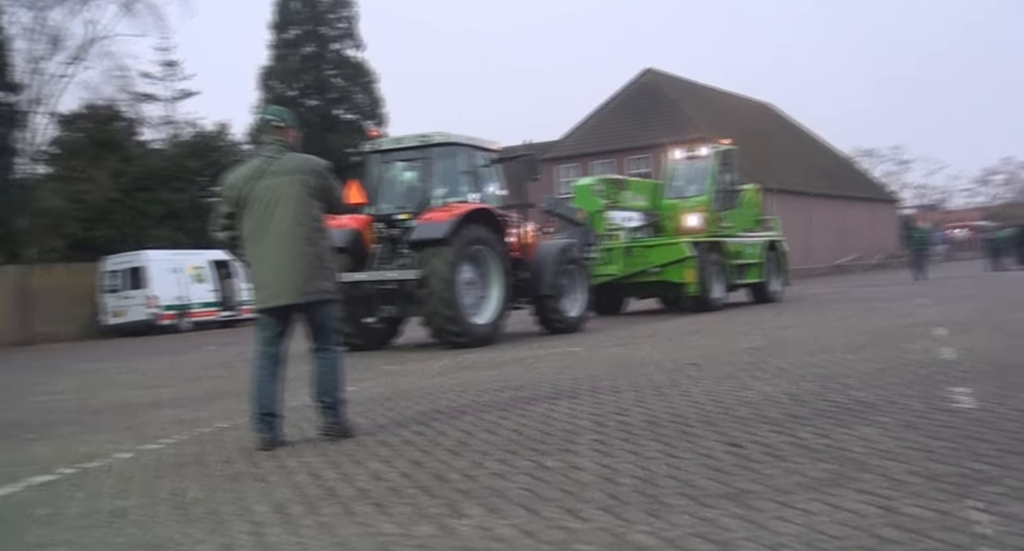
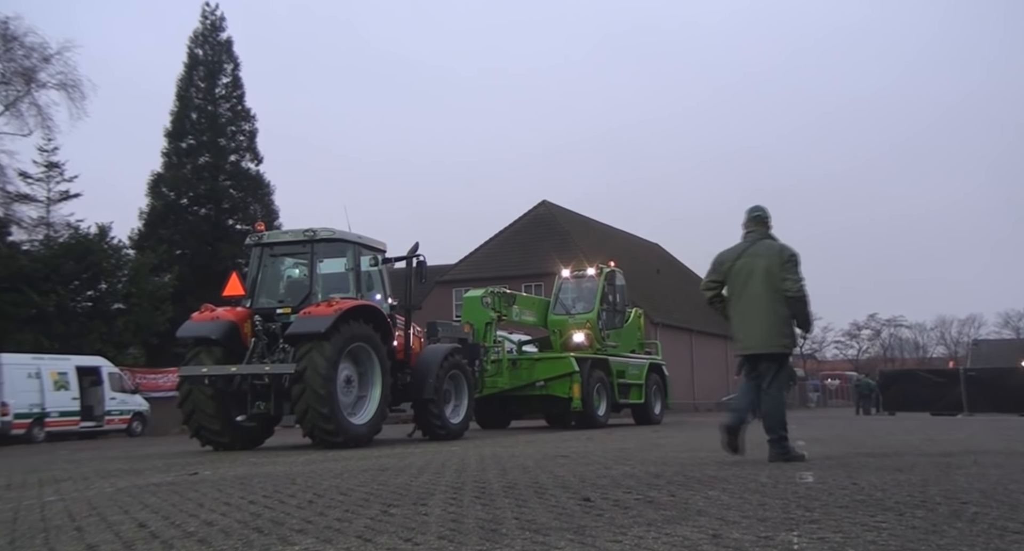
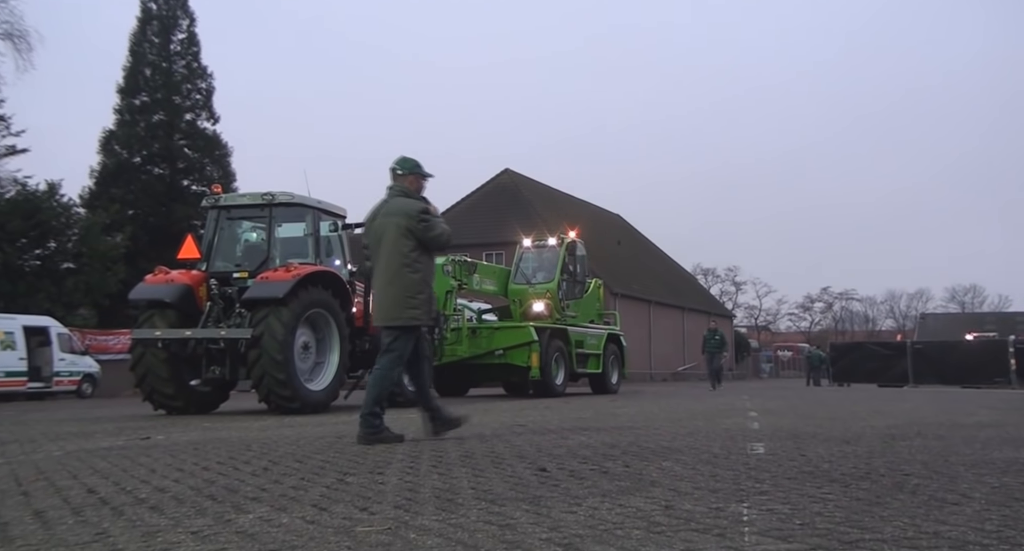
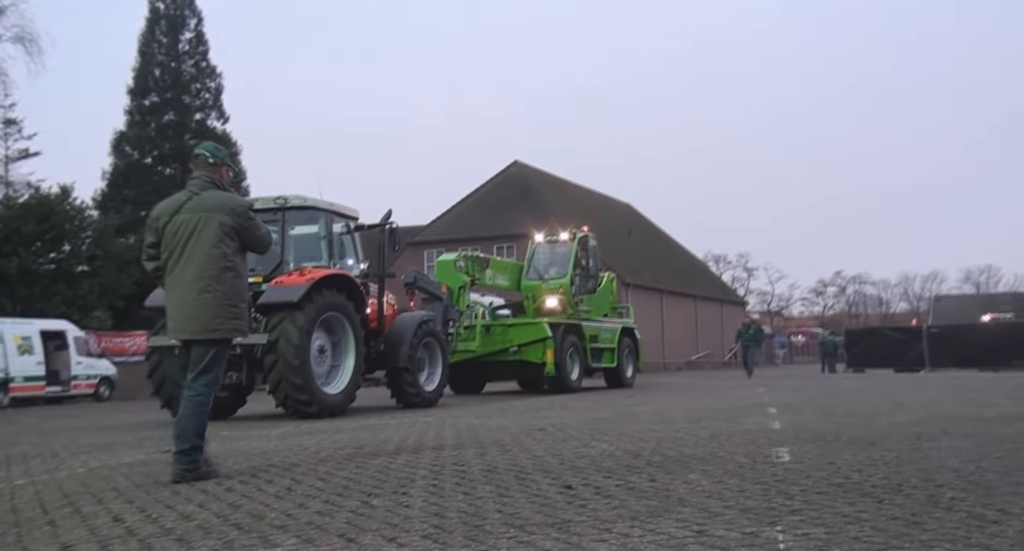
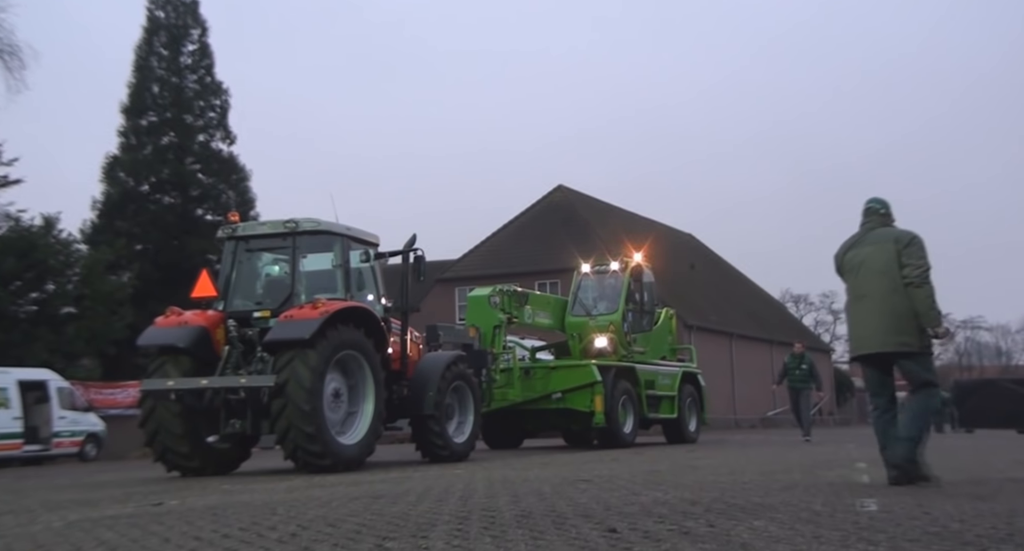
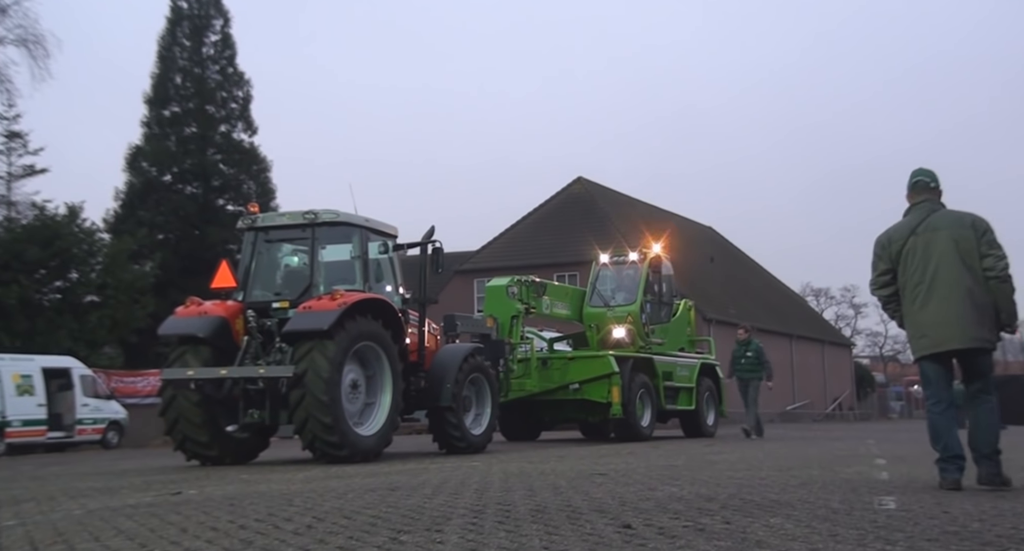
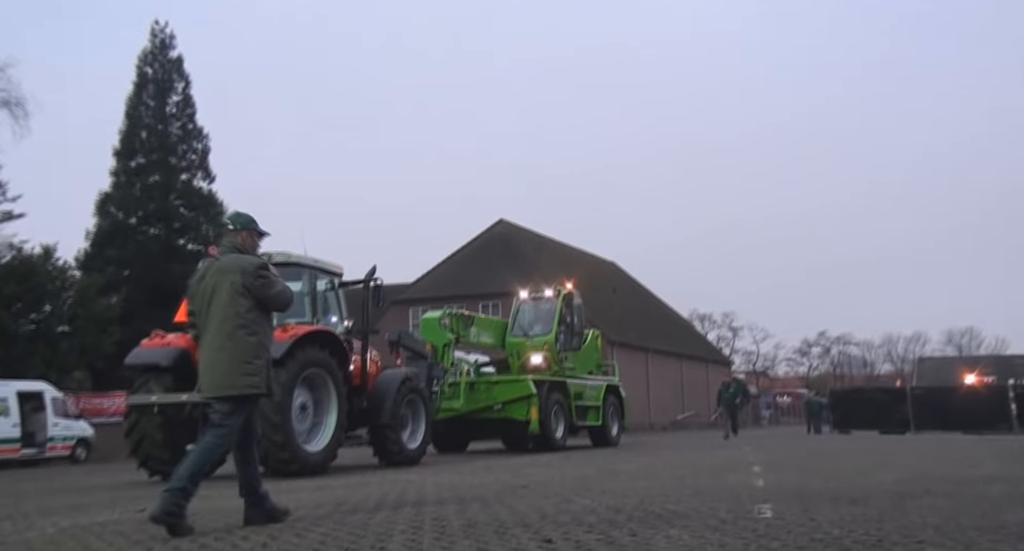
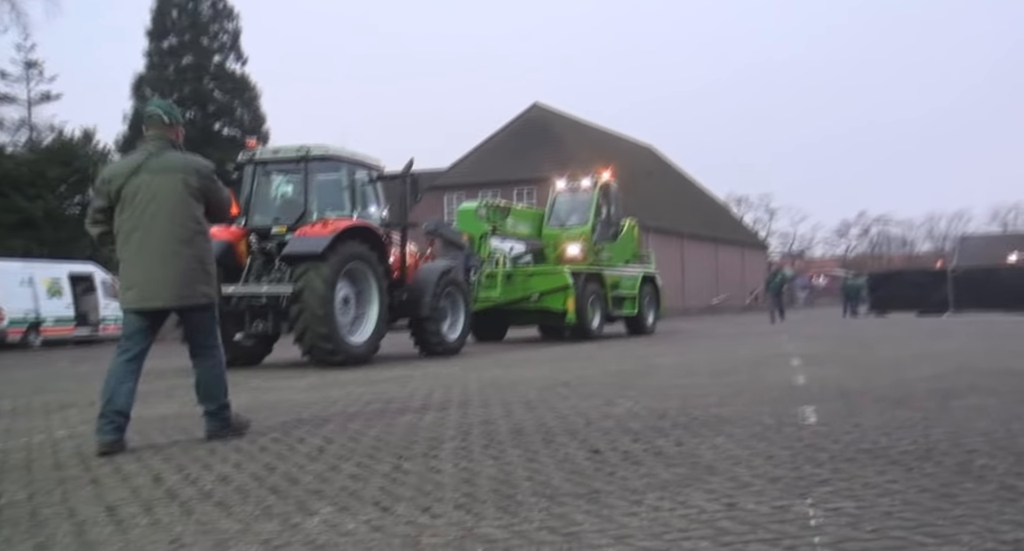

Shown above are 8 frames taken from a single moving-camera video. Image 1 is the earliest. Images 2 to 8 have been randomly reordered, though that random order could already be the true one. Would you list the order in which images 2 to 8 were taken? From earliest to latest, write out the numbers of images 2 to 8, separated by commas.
8, 4, 7, 3, 2, 5, 6
